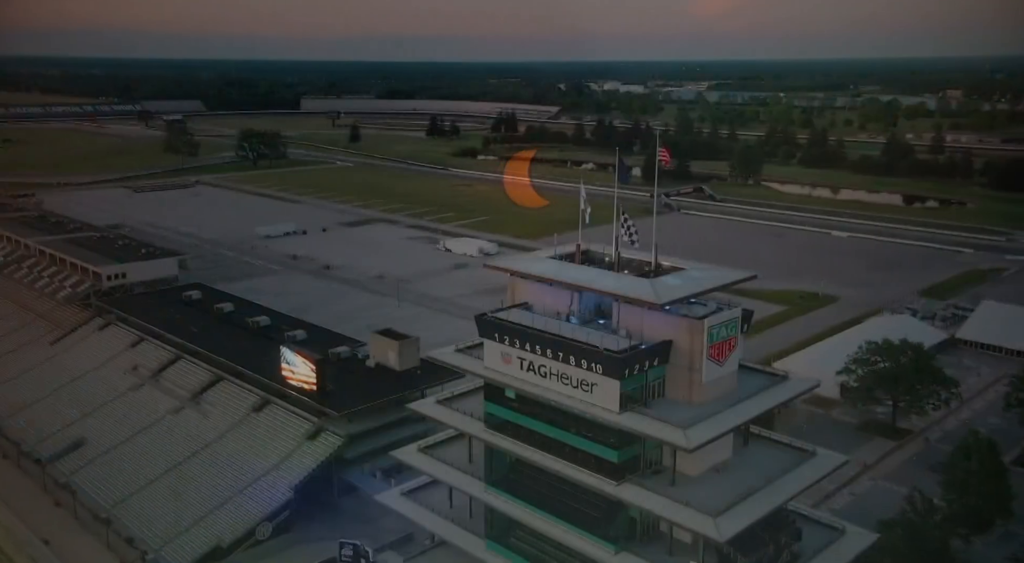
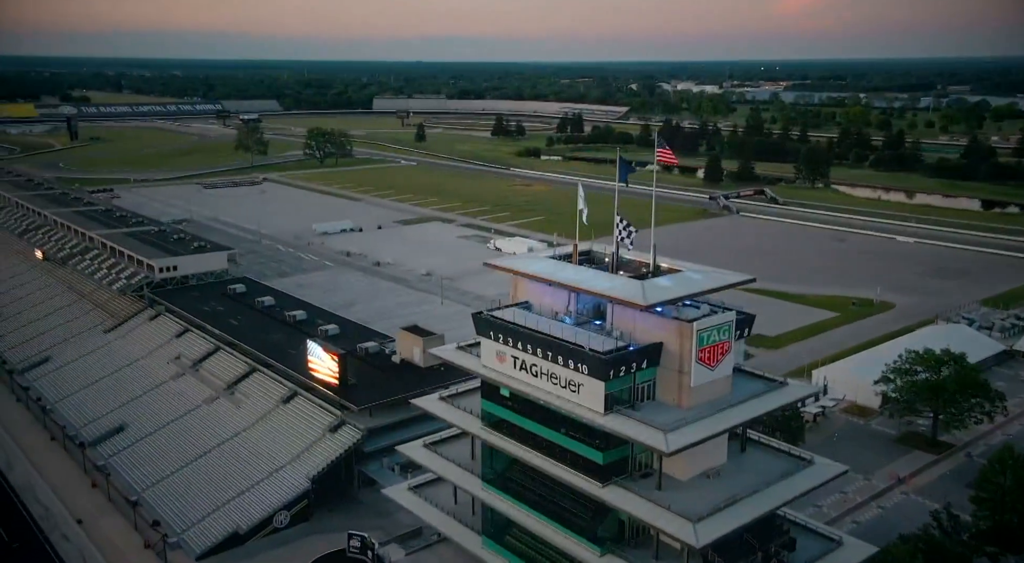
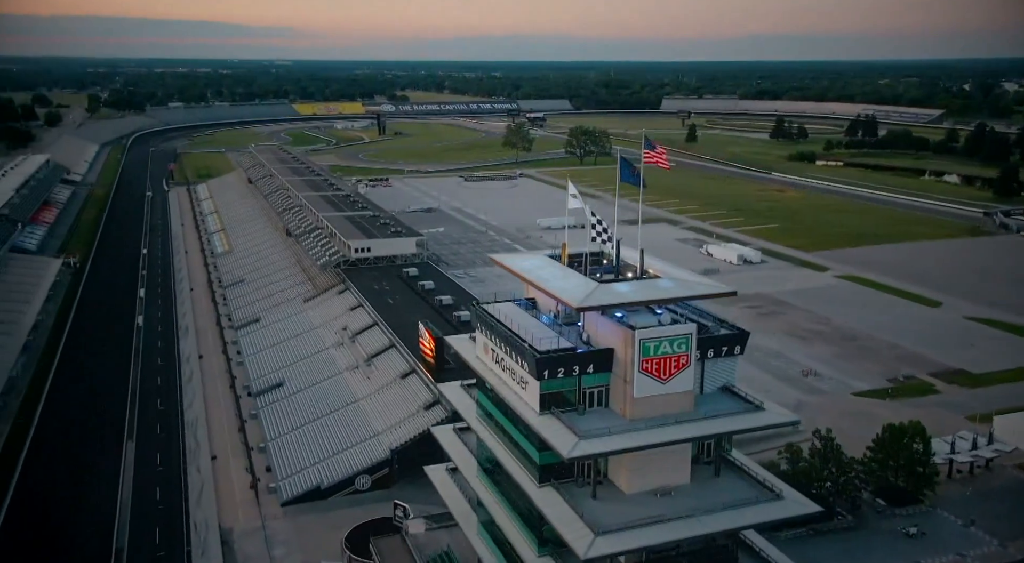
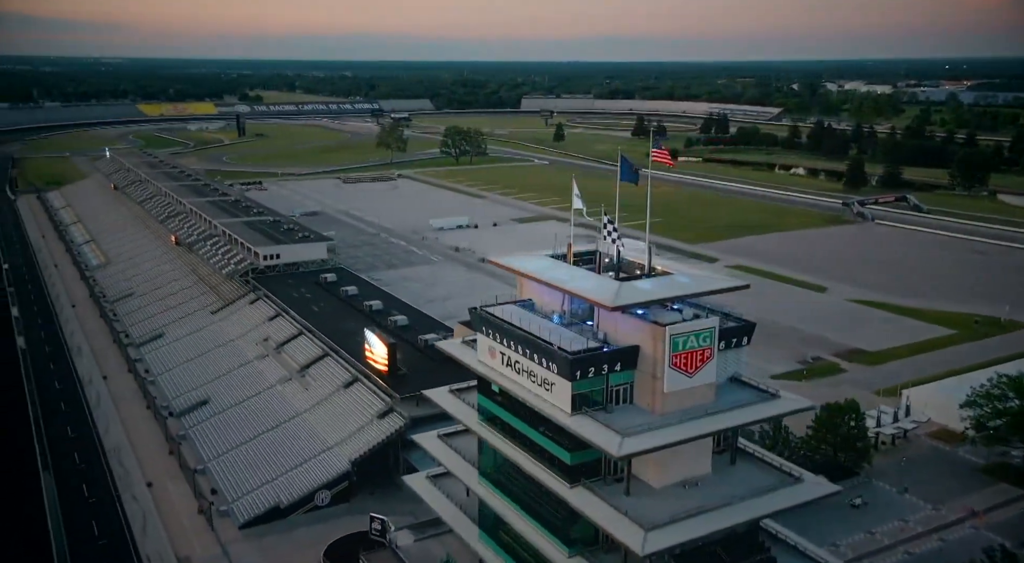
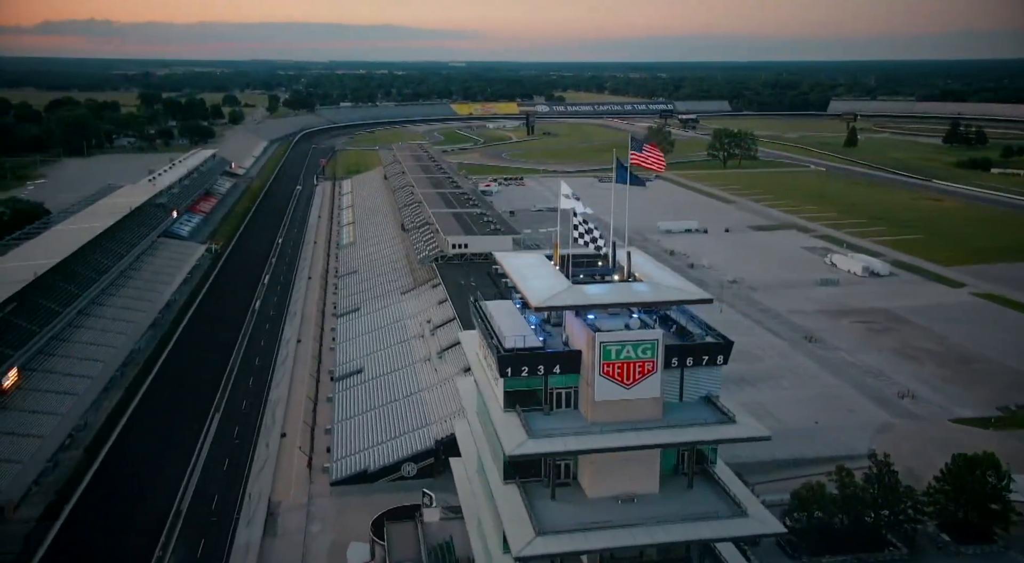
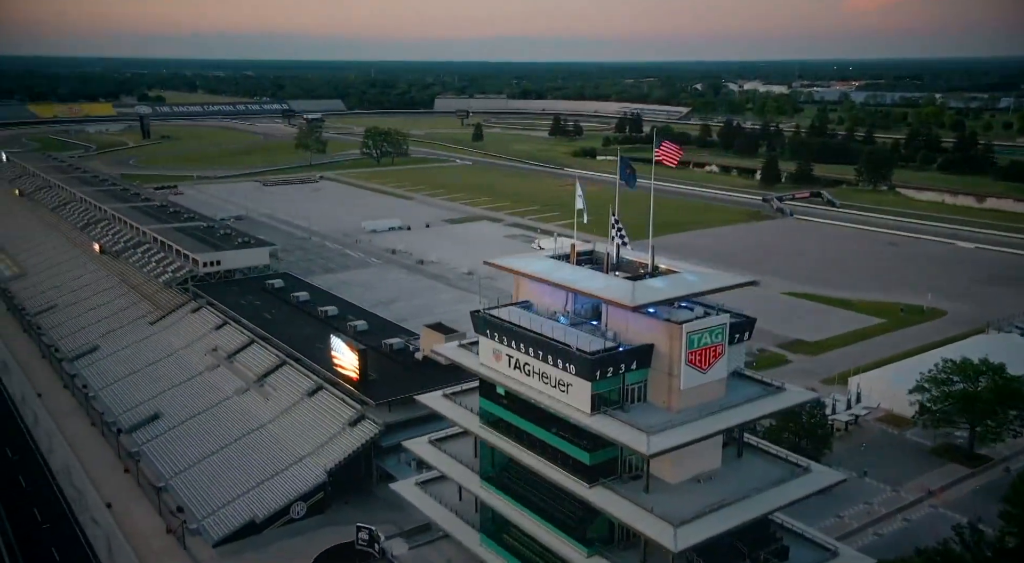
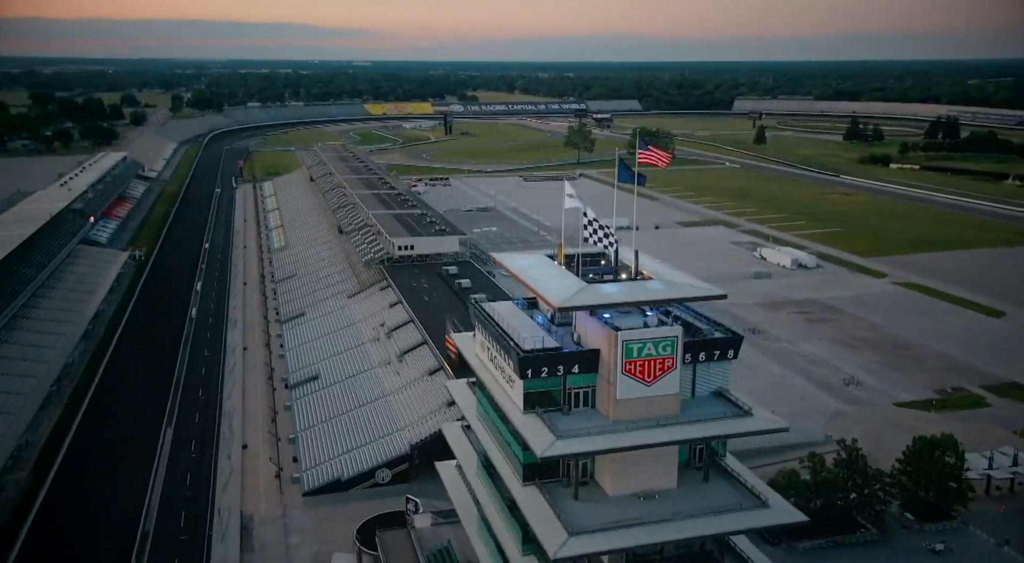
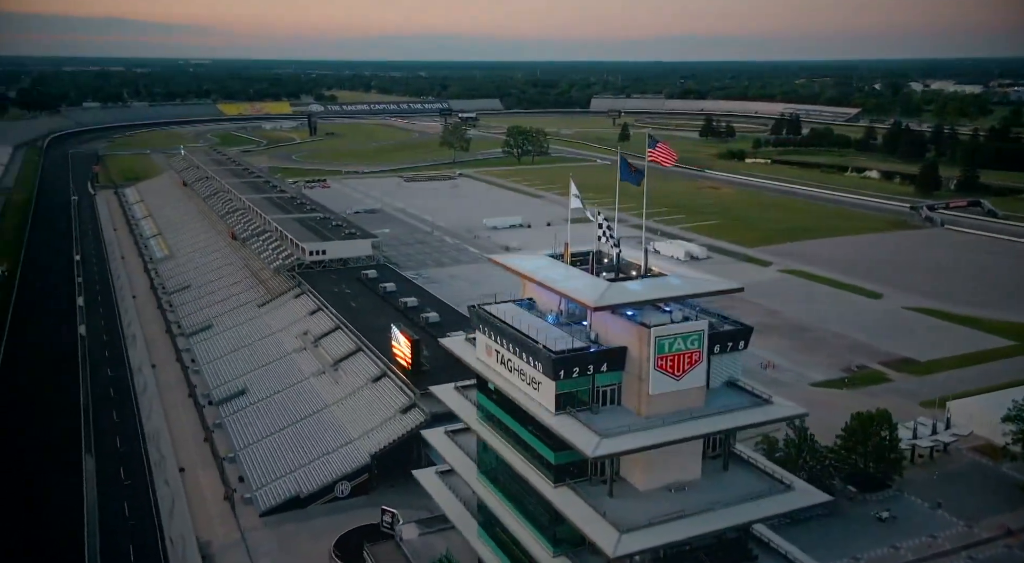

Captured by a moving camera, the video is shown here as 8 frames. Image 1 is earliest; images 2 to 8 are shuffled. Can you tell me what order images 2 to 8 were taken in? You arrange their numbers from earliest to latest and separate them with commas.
2, 6, 4, 8, 3, 7, 5
